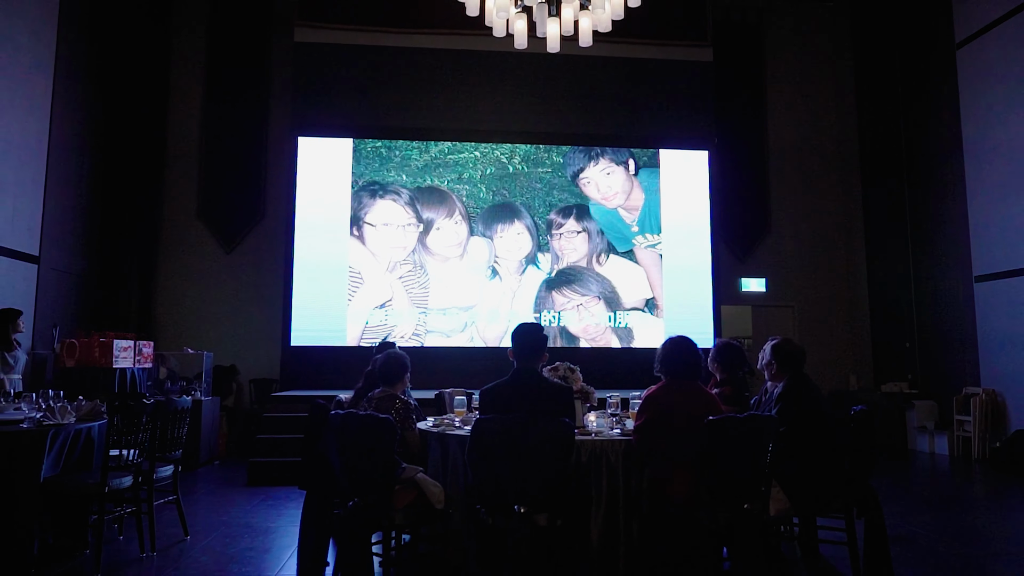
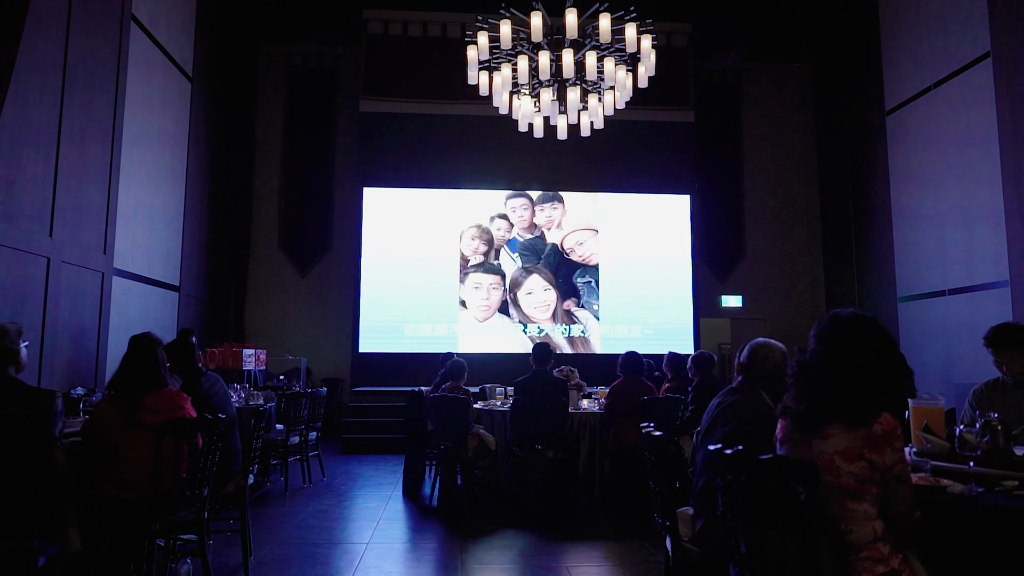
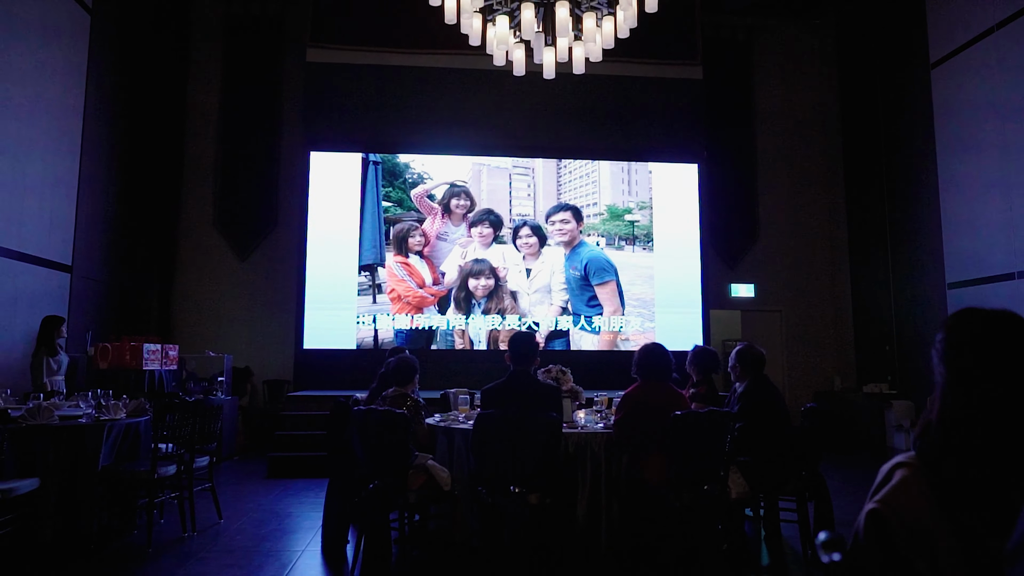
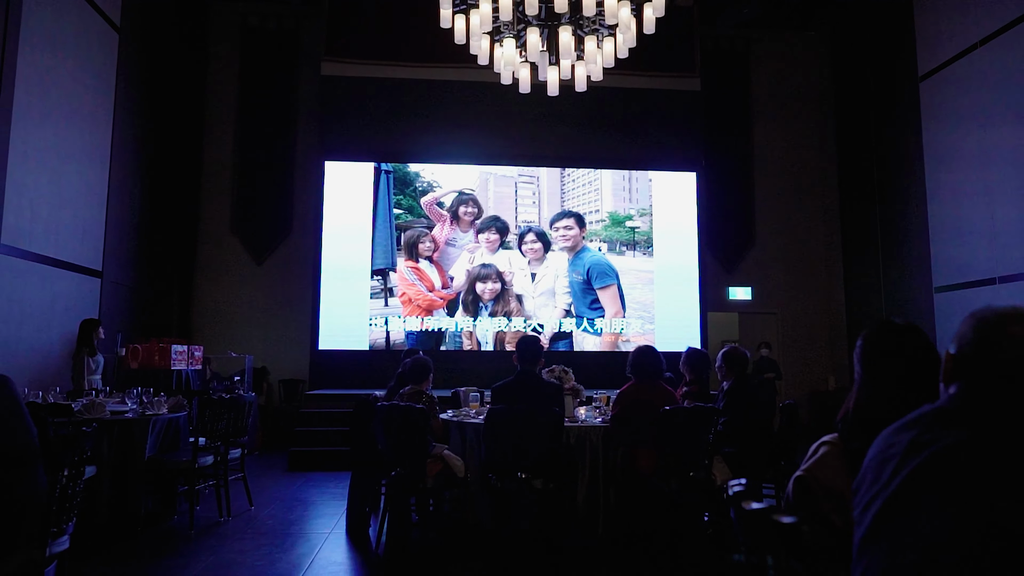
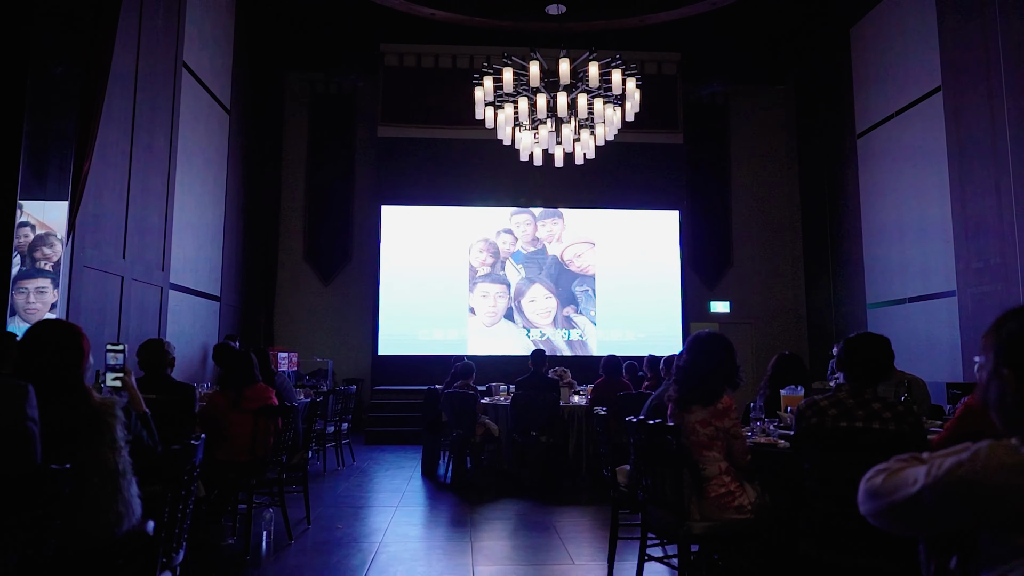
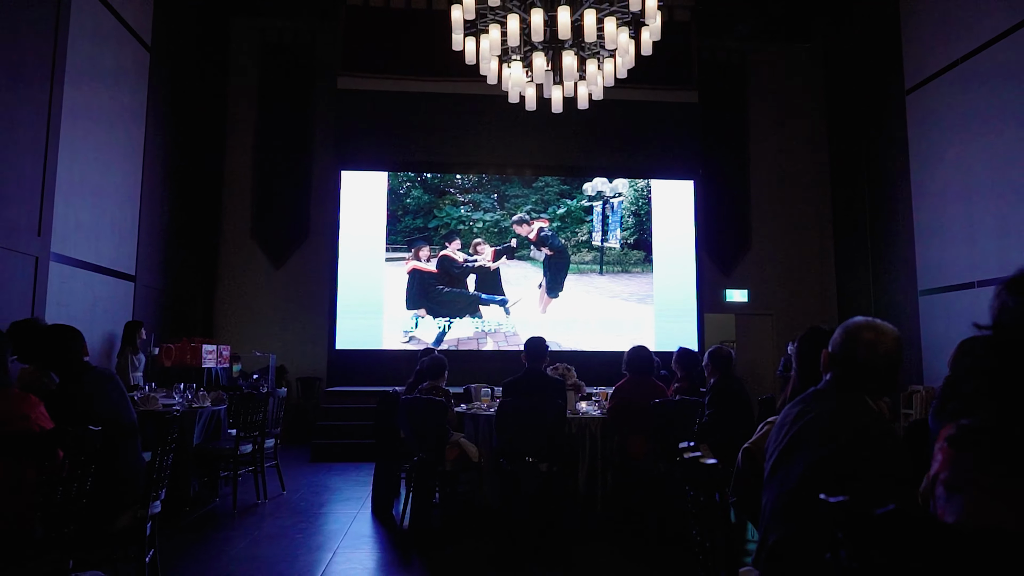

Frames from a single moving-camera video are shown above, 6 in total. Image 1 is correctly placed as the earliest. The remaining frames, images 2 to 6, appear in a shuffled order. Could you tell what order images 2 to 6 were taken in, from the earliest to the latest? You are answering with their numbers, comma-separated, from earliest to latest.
3, 4, 6, 2, 5
